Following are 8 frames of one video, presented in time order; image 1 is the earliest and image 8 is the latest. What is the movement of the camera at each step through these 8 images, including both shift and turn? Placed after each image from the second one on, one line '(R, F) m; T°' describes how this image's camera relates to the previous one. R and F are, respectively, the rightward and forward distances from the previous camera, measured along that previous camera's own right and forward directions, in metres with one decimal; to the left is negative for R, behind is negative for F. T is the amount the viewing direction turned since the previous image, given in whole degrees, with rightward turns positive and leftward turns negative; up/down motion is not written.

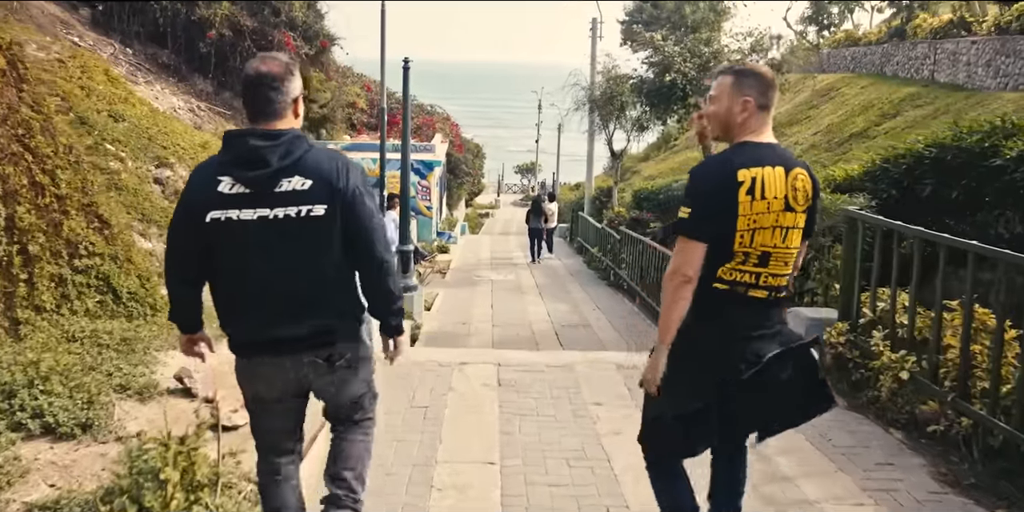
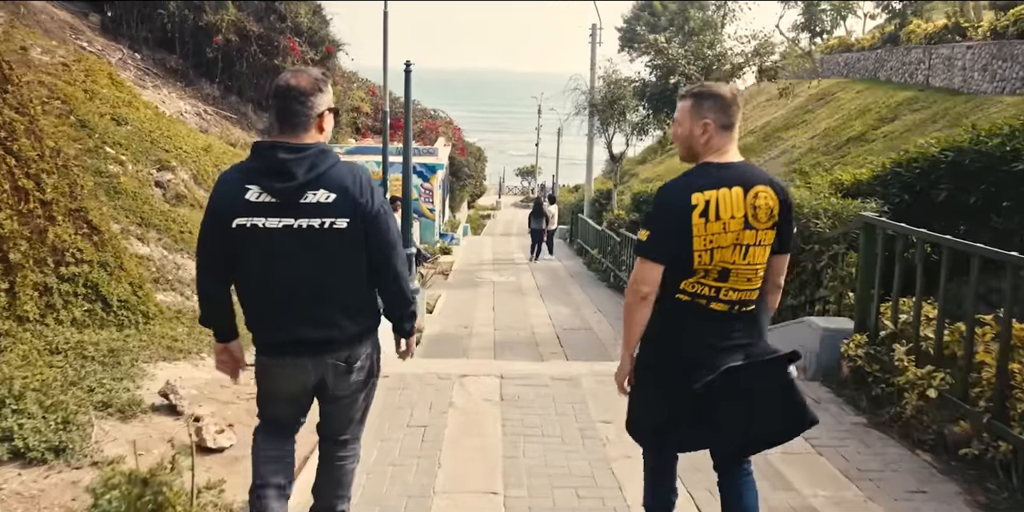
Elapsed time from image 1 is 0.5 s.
(0.0, +0.1) m; 0°
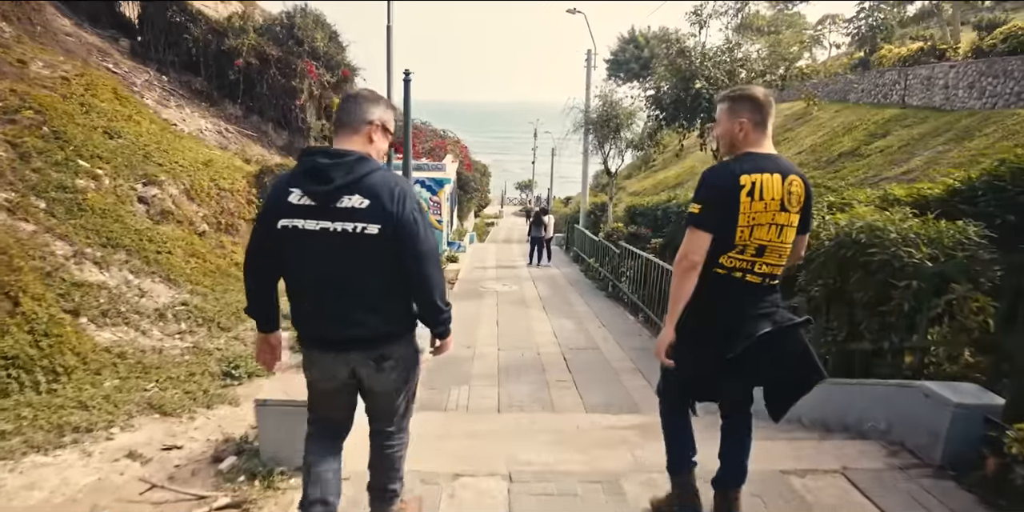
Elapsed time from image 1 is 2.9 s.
(0.0, +0.9) m; 0°
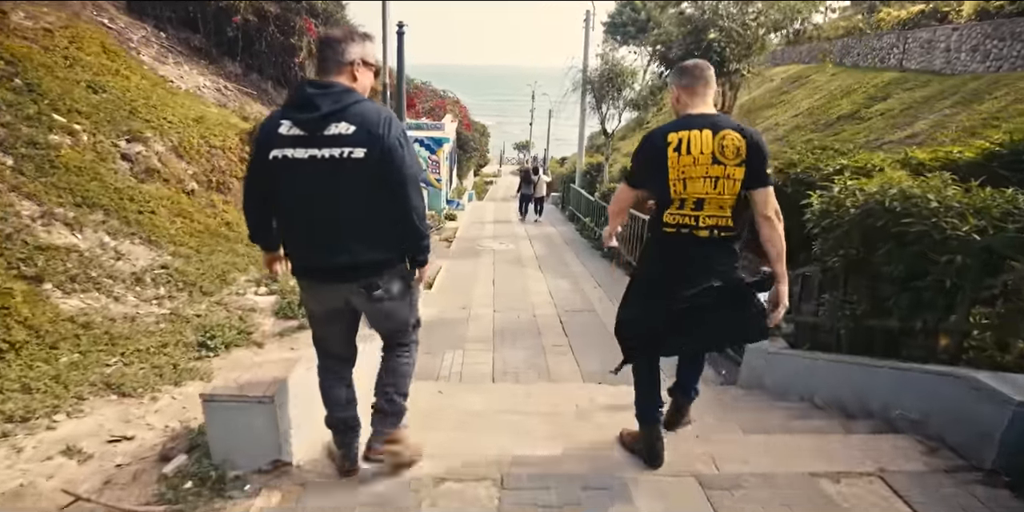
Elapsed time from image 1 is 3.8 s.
(0.0, +0.3) m; 0°
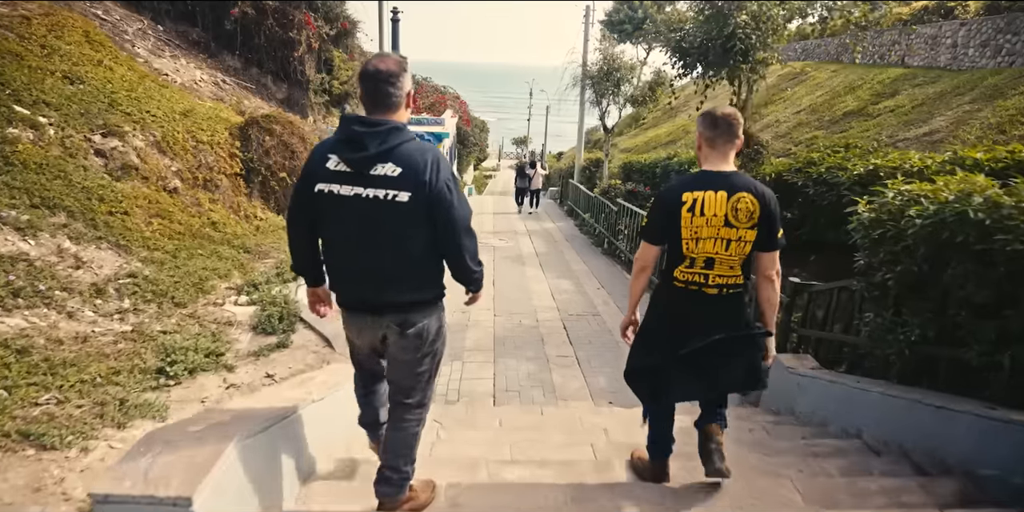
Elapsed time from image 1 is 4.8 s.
(0.0, +0.5) m; 0°
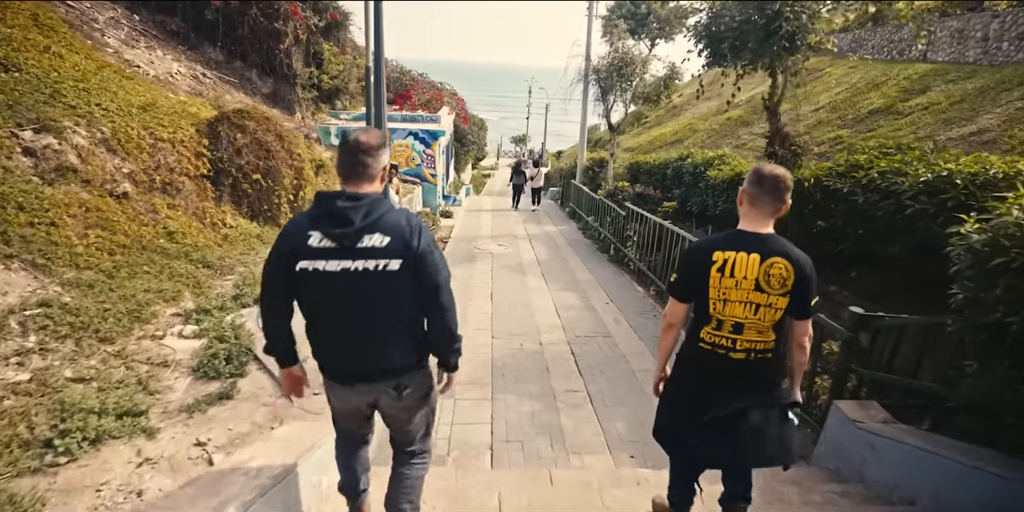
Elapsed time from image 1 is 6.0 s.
(0.0, +0.9) m; 0°
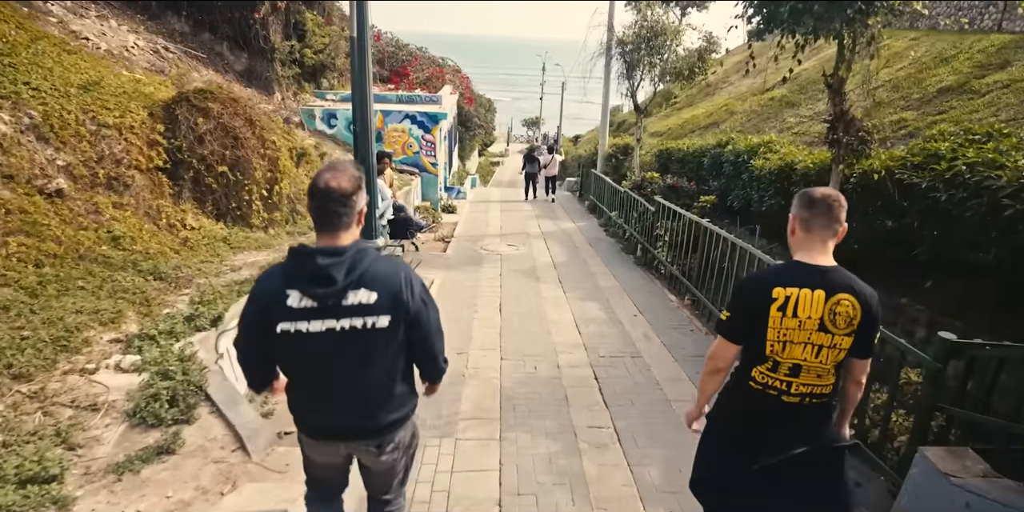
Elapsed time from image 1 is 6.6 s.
(0.0, +0.9) m; -1°
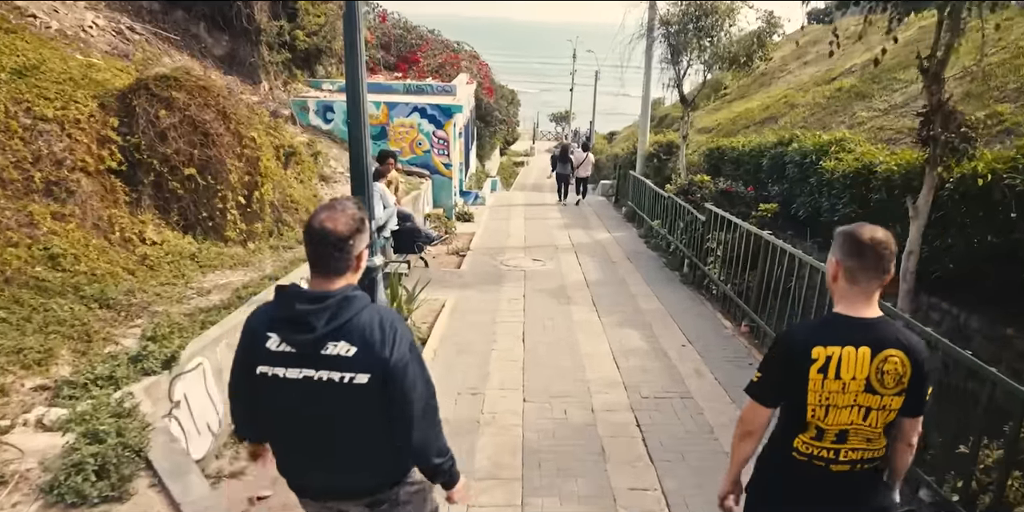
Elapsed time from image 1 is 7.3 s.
(0.0, +0.8) m; -2°
